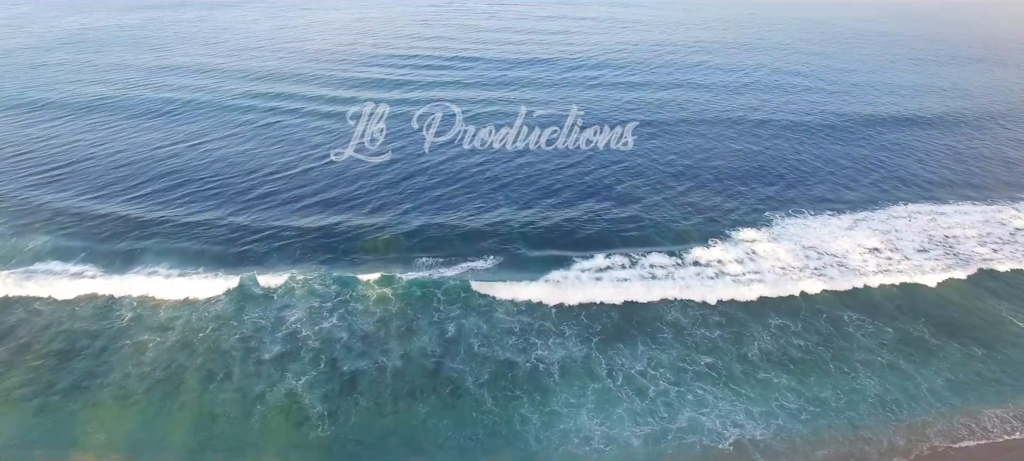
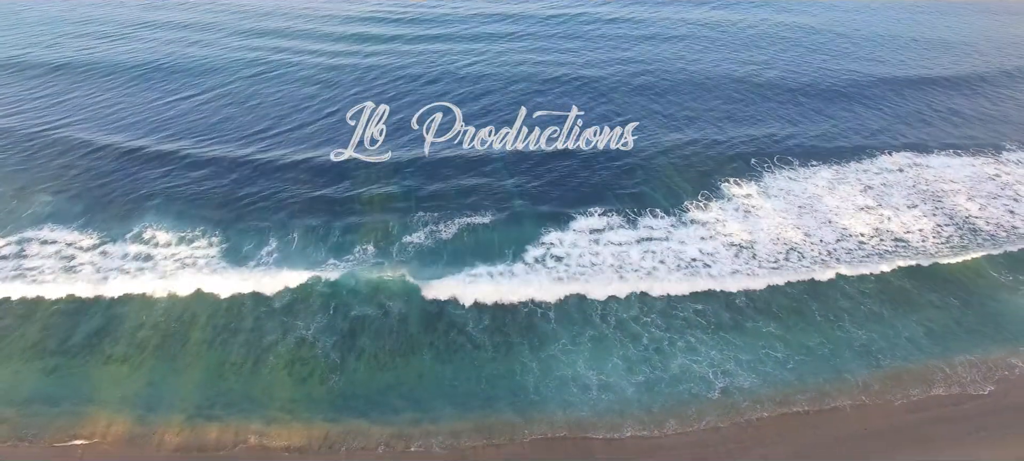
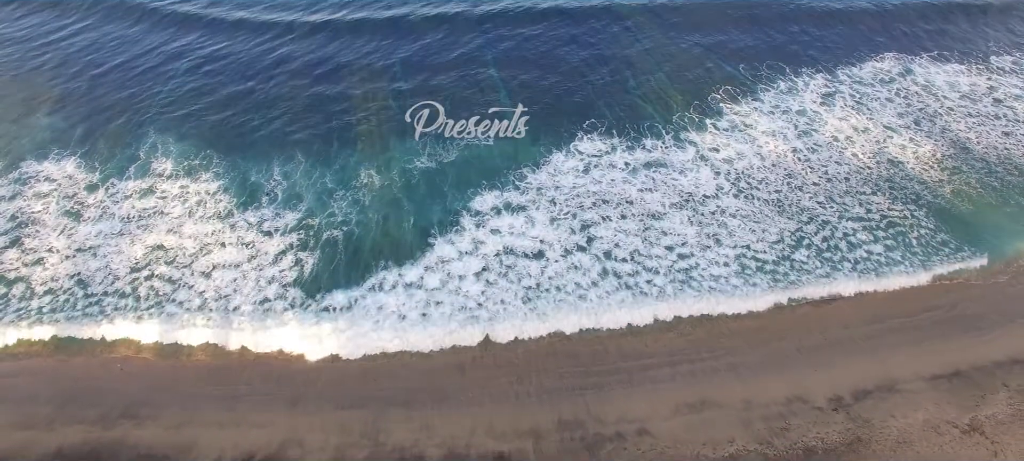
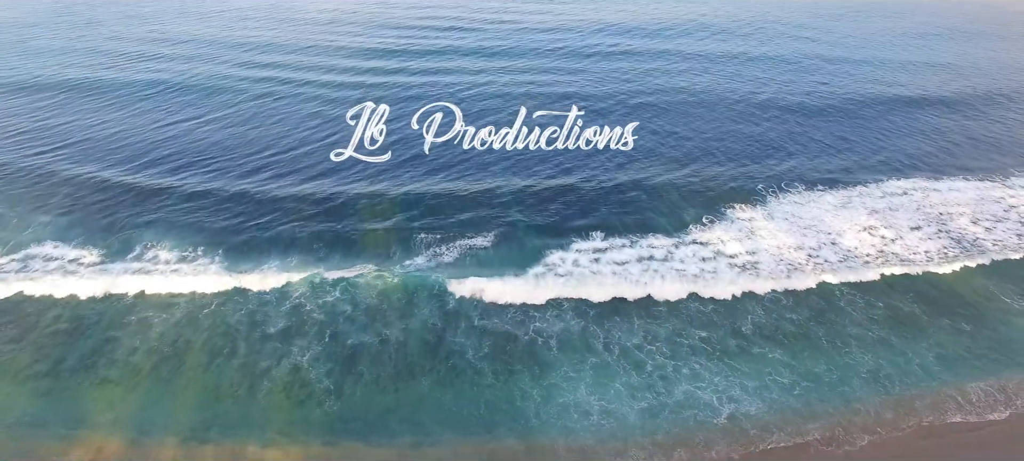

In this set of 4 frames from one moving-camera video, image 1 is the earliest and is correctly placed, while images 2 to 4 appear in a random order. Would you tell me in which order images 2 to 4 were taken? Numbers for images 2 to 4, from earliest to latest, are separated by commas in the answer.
4, 2, 3
